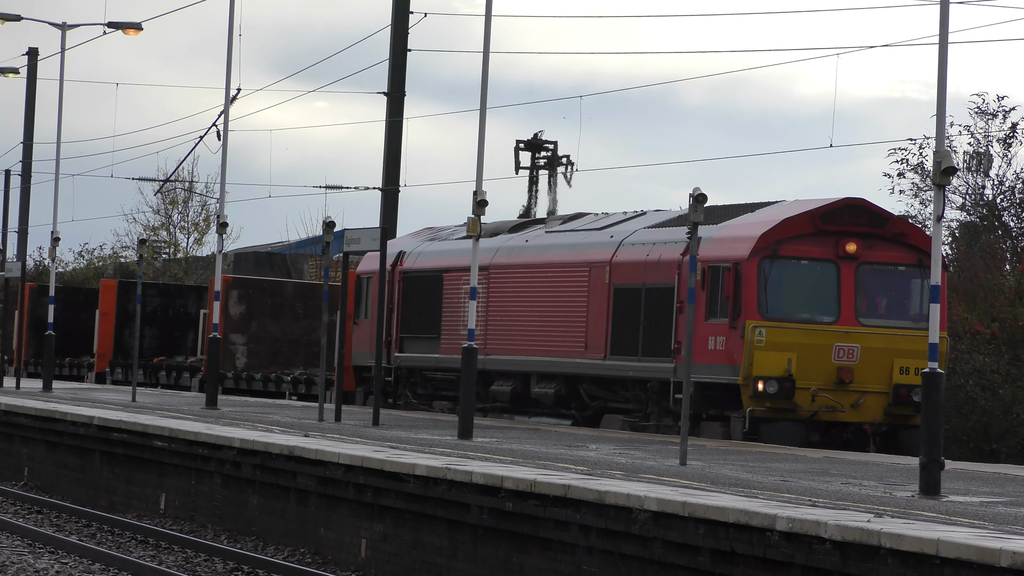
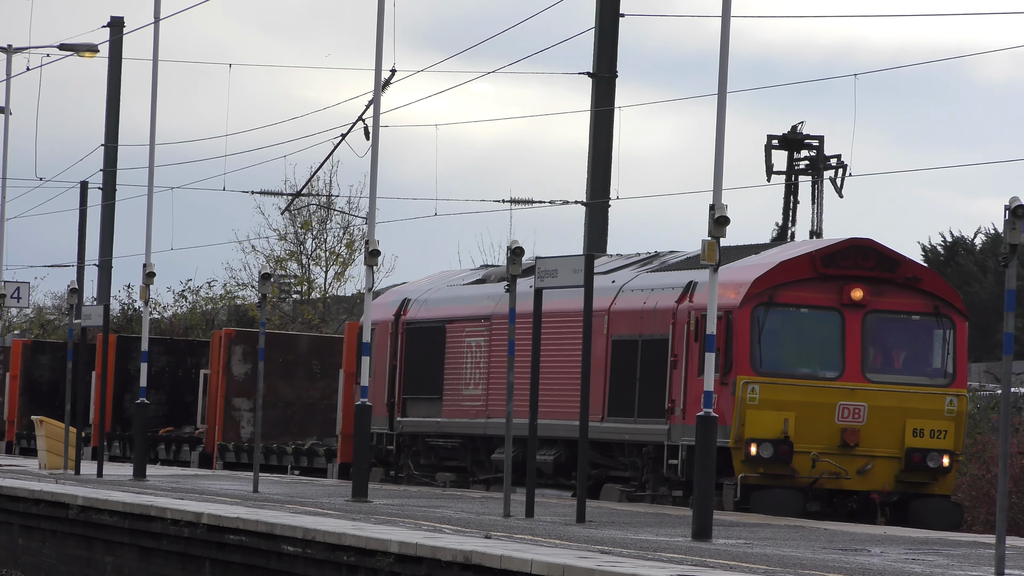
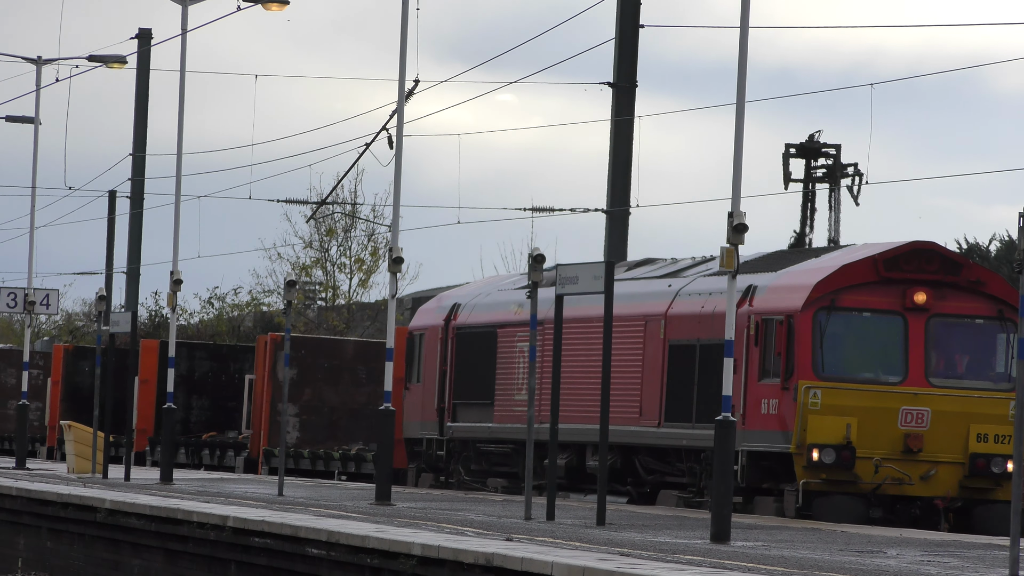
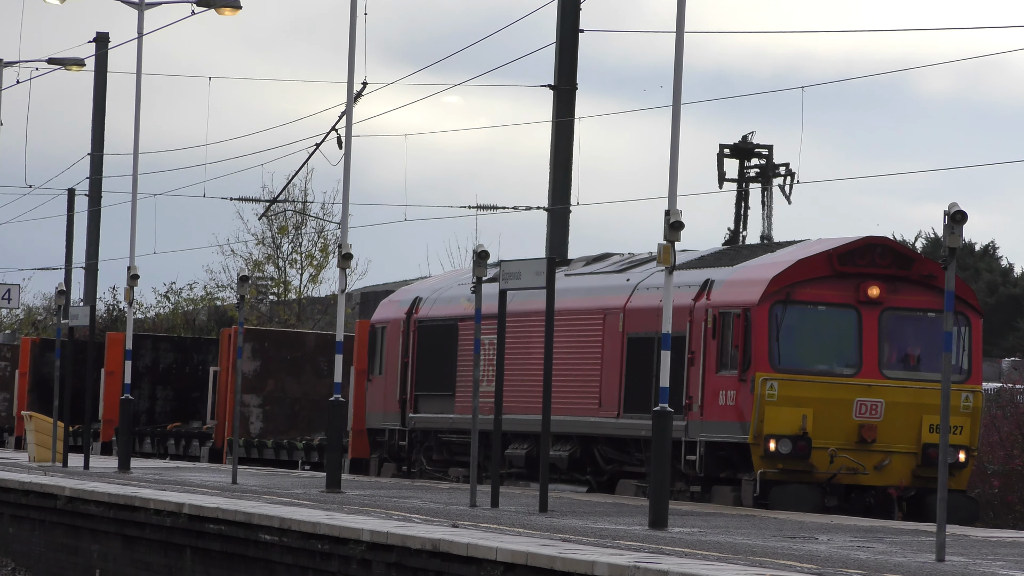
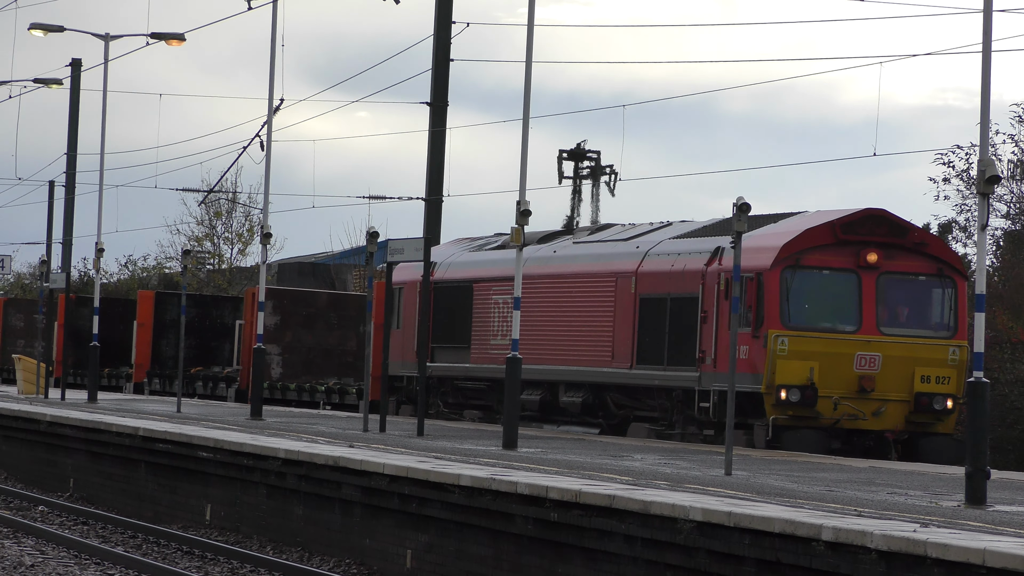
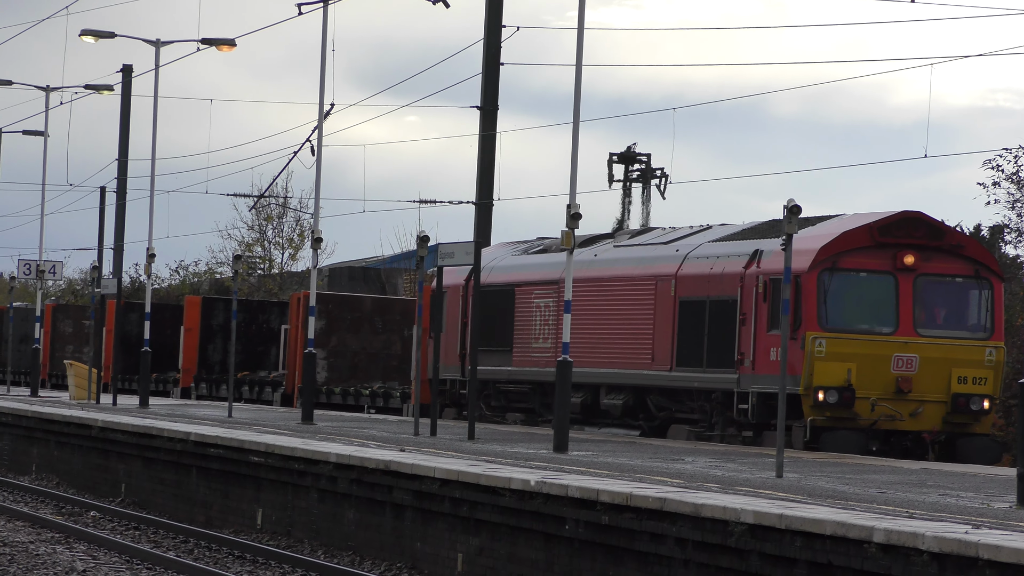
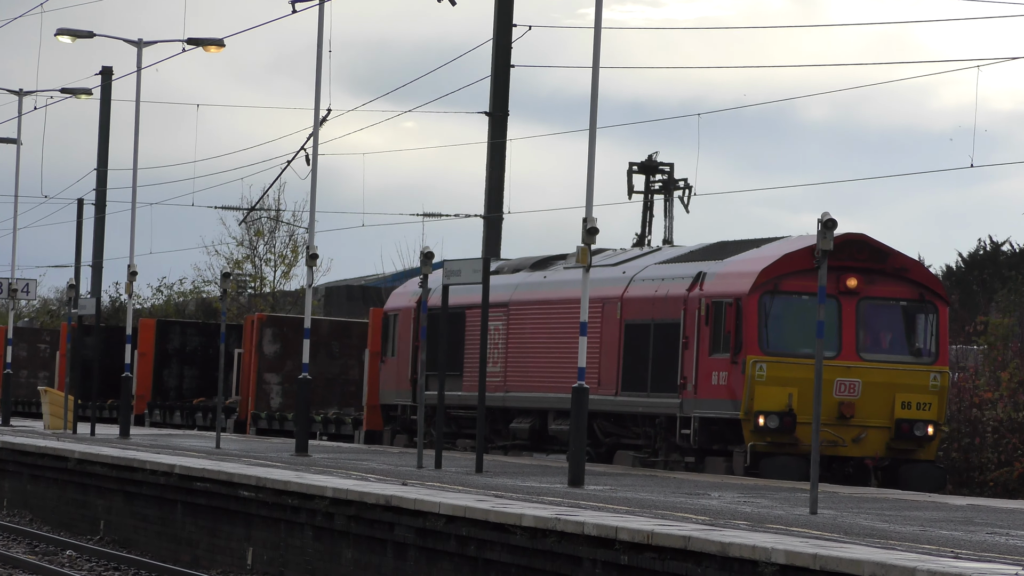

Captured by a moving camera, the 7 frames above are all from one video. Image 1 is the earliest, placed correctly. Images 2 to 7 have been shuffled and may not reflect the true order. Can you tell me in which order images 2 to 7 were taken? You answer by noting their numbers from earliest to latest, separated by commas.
5, 6, 7, 4, 3, 2
